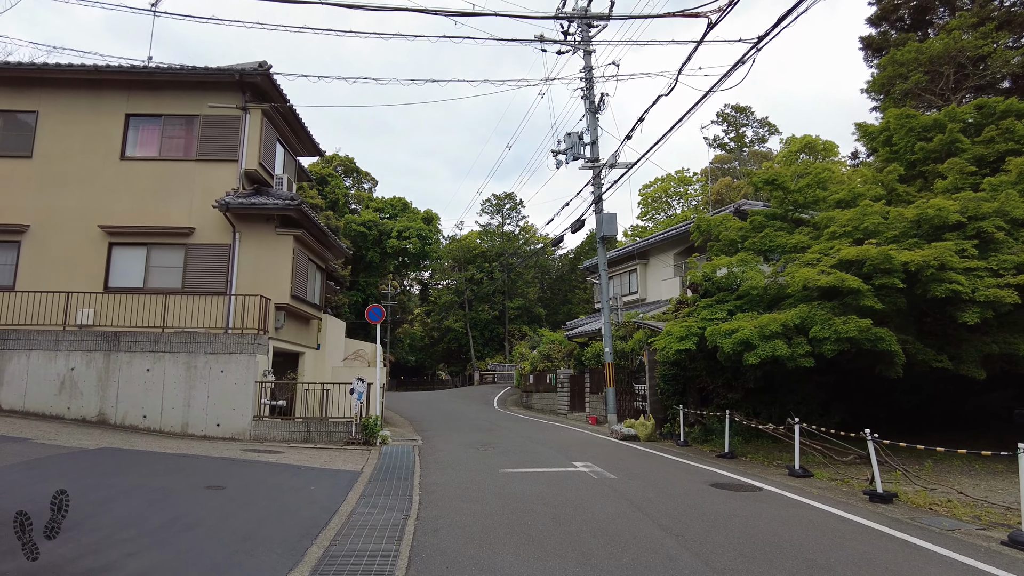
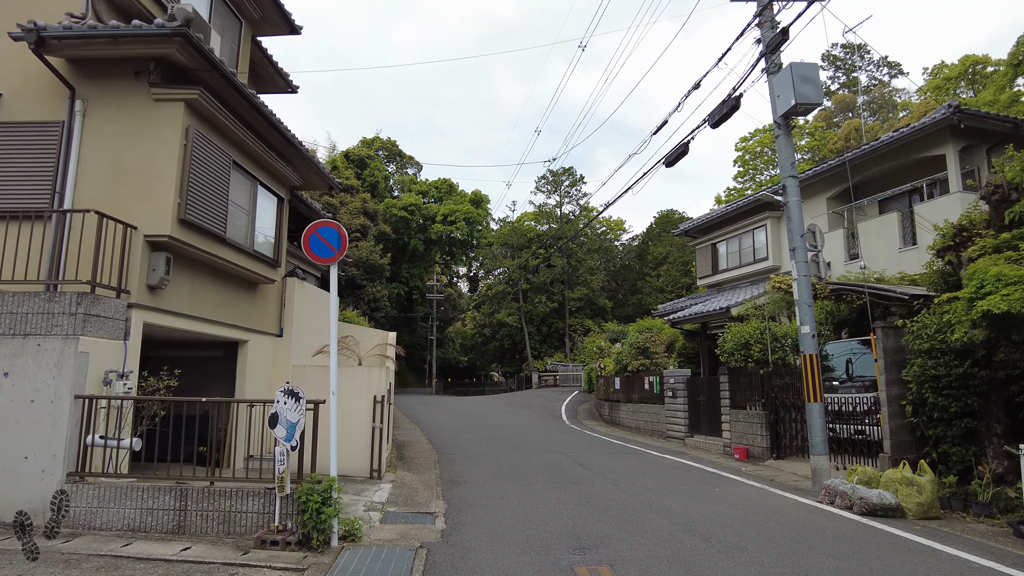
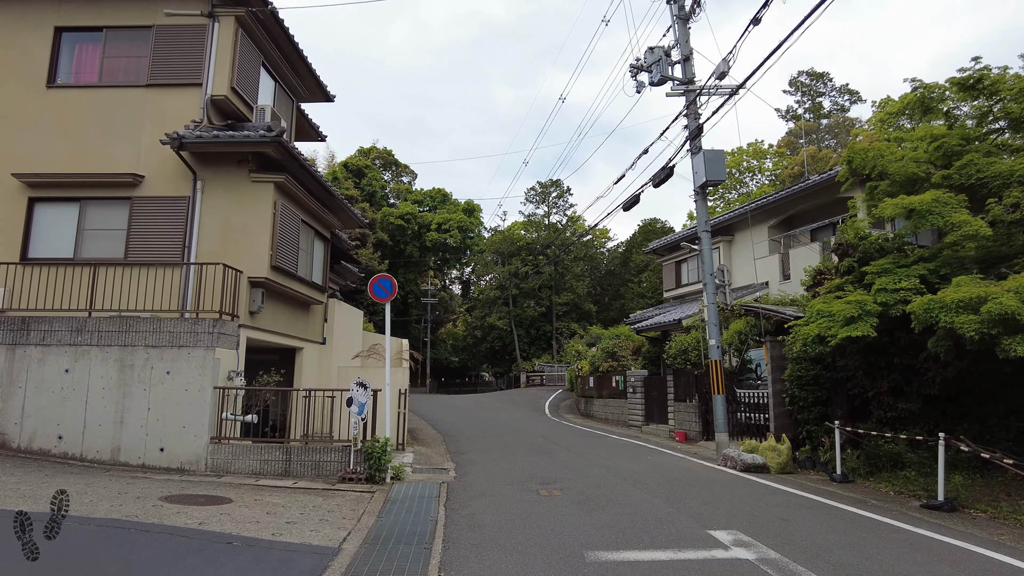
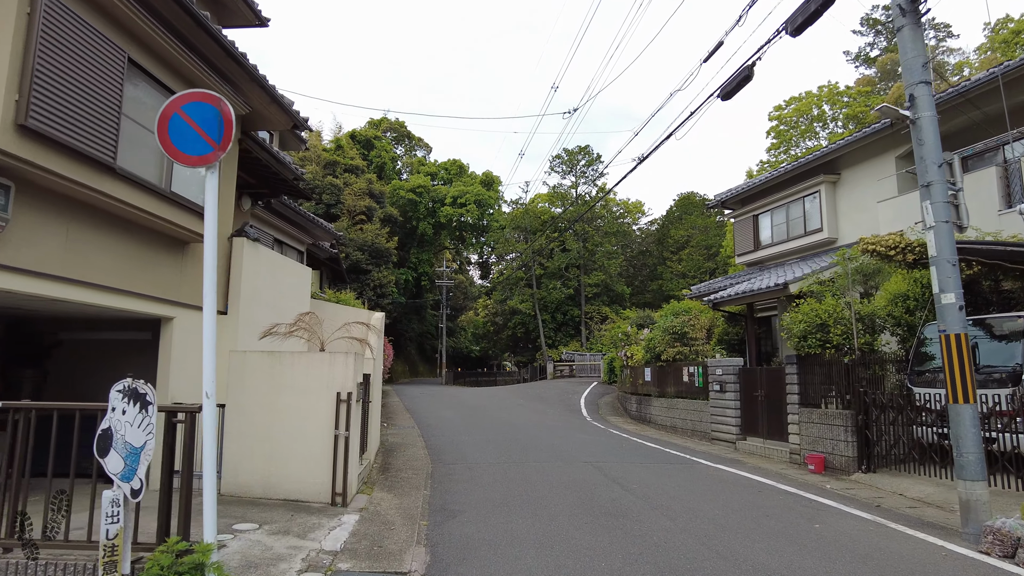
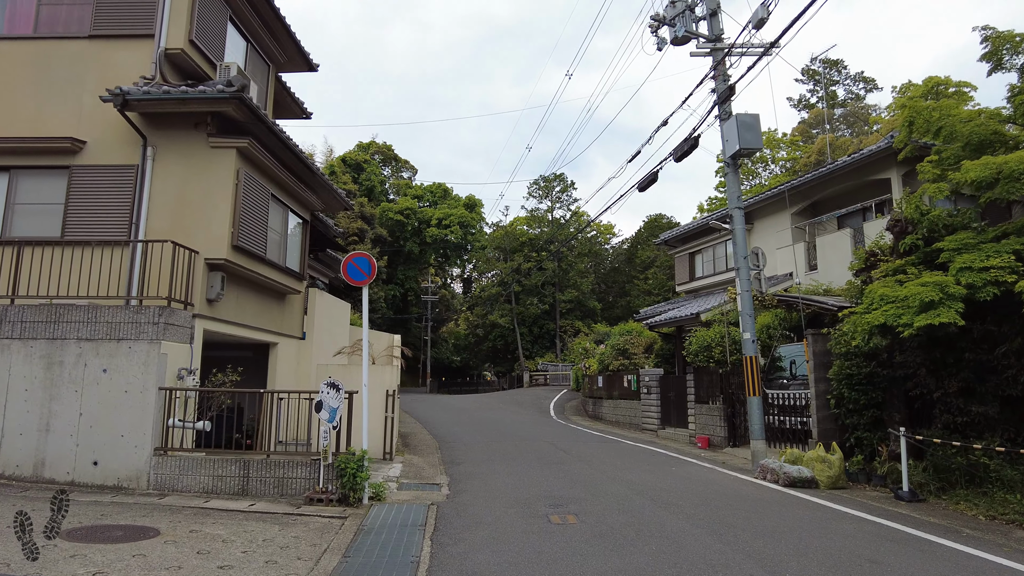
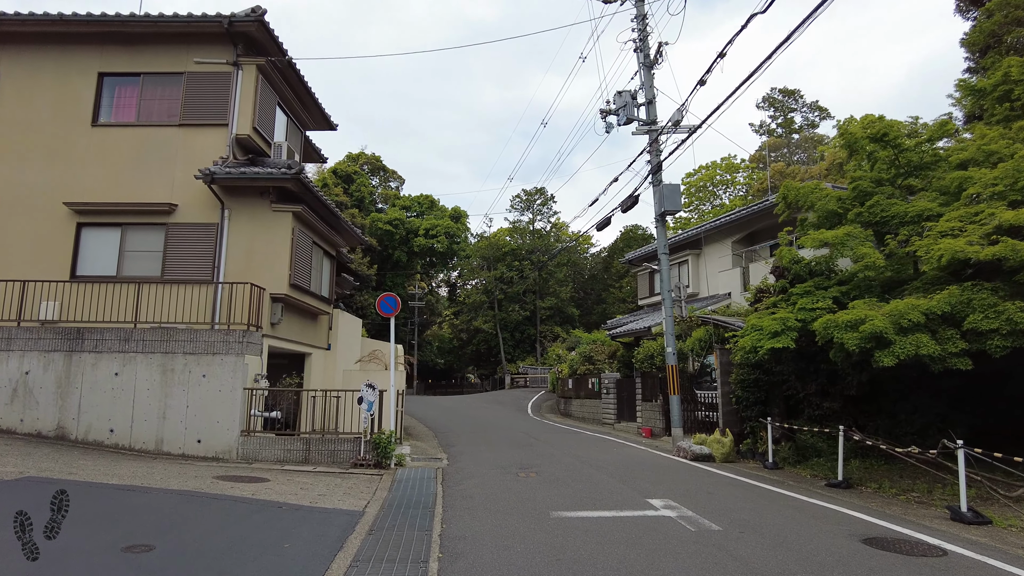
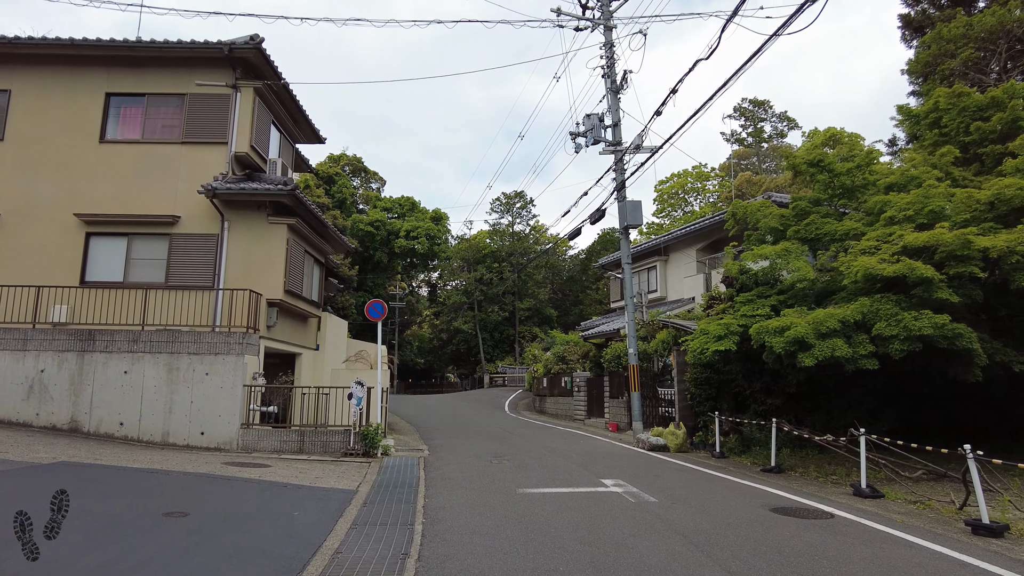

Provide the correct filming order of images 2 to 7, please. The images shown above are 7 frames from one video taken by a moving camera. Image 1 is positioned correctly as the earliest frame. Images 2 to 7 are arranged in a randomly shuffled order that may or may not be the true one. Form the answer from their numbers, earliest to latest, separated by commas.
7, 6, 3, 5, 2, 4
